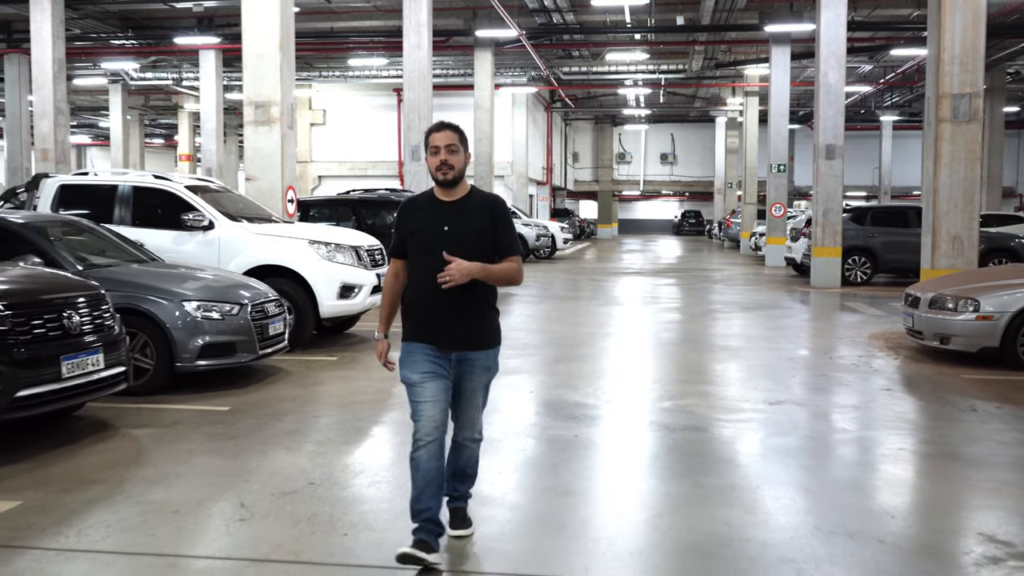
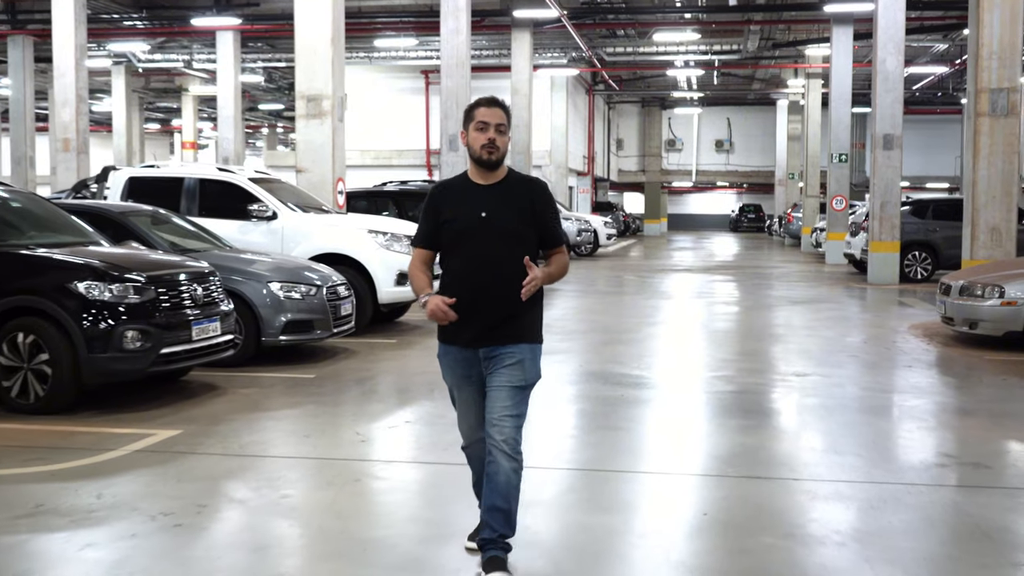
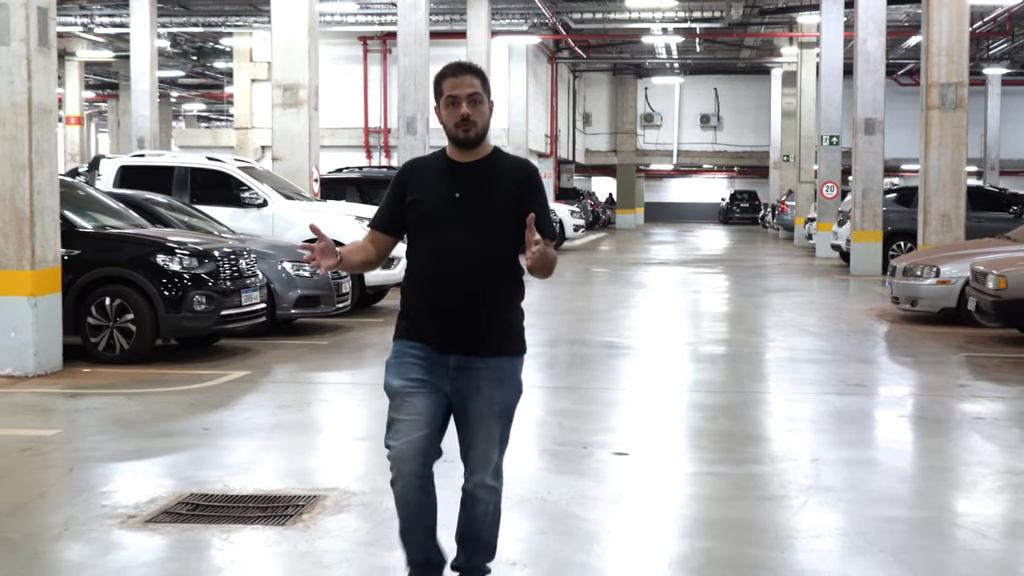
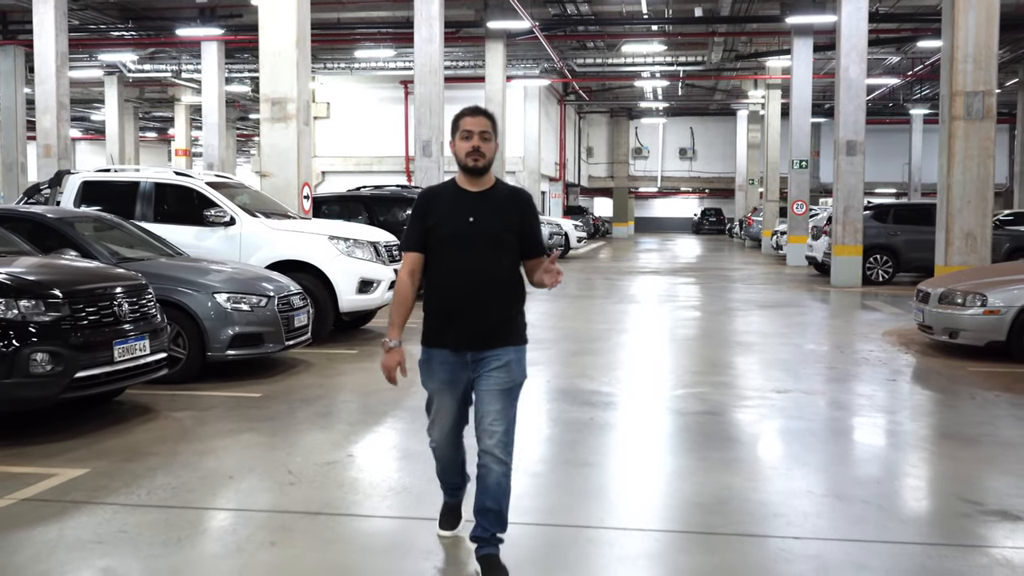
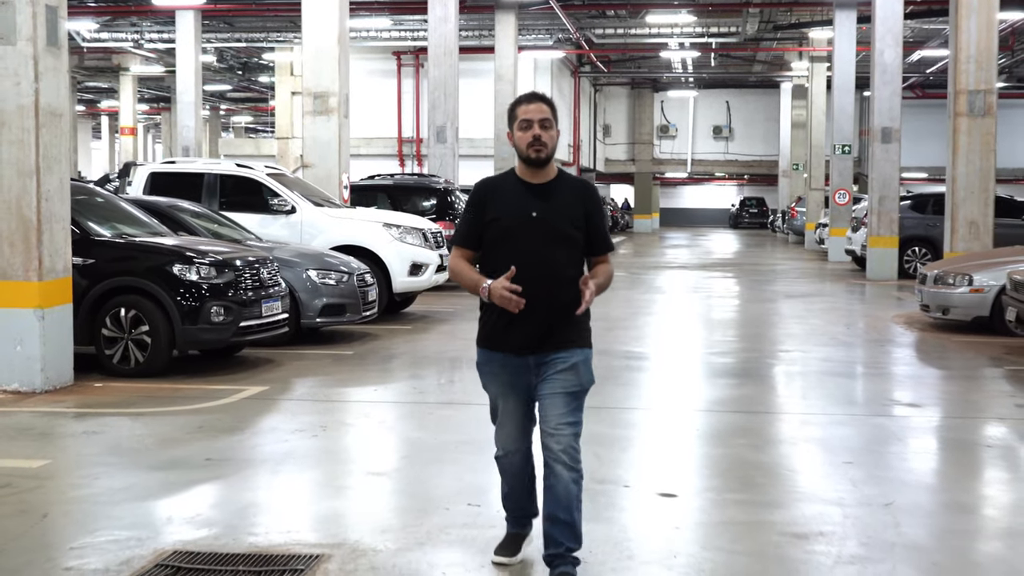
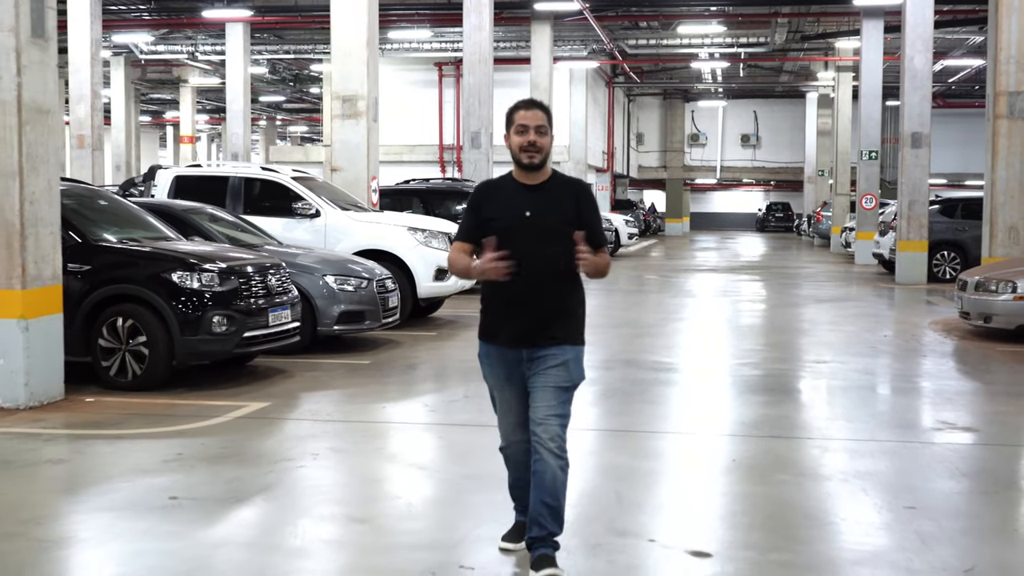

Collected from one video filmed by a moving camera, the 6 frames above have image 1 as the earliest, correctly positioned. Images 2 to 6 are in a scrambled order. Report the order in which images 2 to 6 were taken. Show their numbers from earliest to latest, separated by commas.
4, 2, 6, 5, 3
